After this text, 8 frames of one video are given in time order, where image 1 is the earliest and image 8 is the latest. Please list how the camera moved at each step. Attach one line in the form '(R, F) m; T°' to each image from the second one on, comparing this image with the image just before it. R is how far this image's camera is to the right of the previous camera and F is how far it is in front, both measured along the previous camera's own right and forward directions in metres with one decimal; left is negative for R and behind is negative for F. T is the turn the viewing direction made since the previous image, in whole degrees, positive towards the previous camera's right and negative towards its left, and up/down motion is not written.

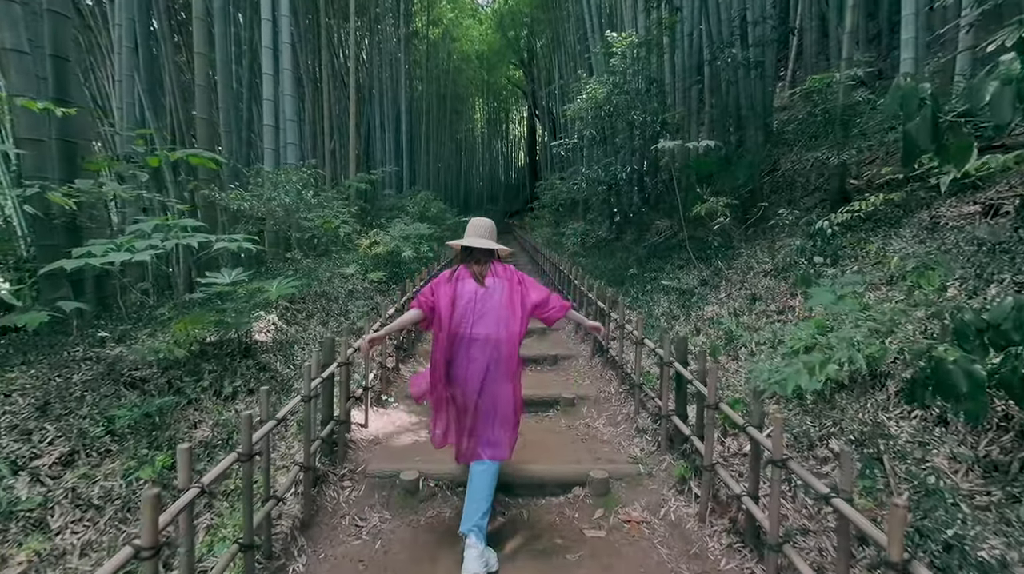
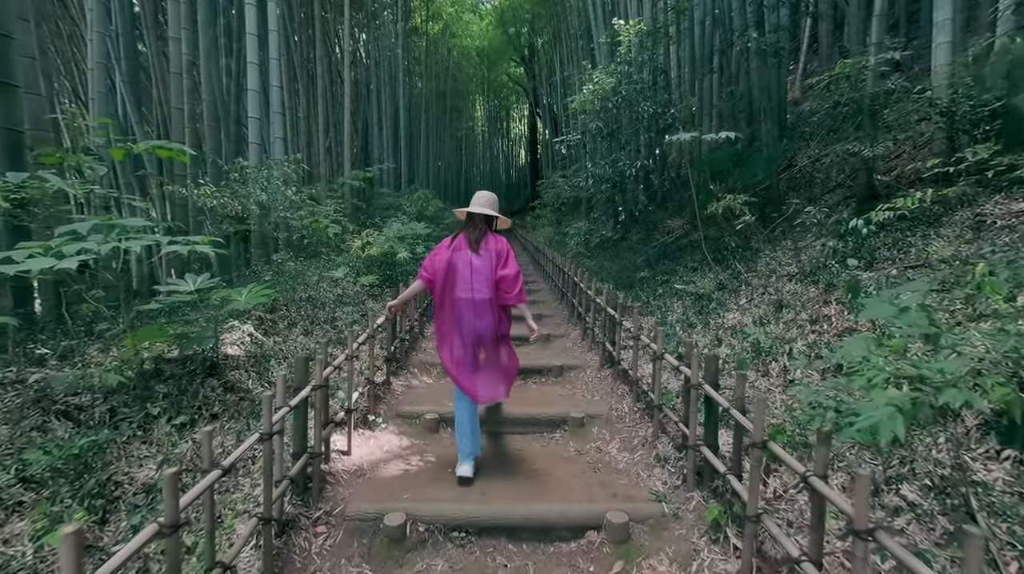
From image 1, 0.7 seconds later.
(0.0, +0.4) m; 0°
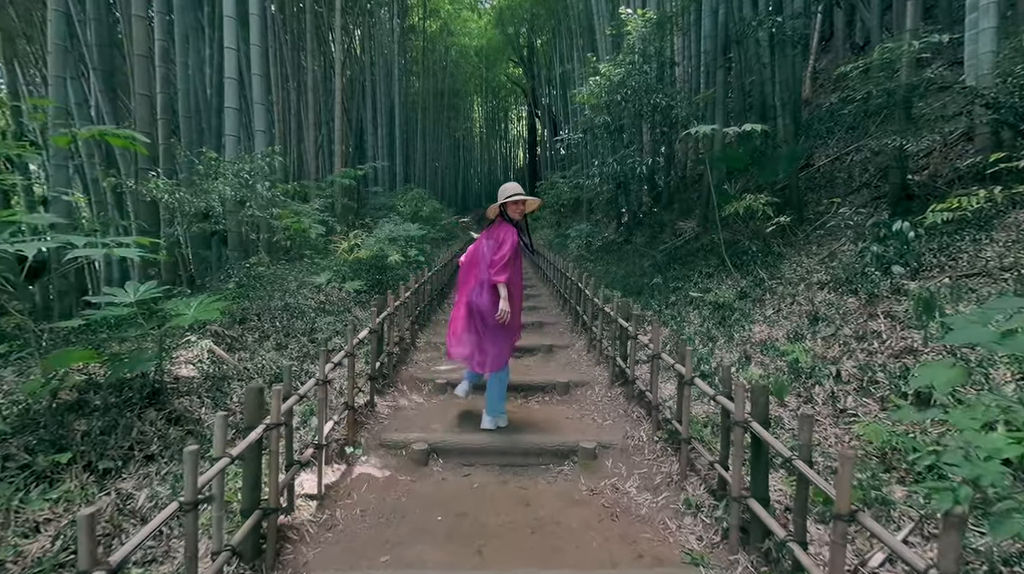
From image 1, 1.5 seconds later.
(0.0, +0.5) m; 0°
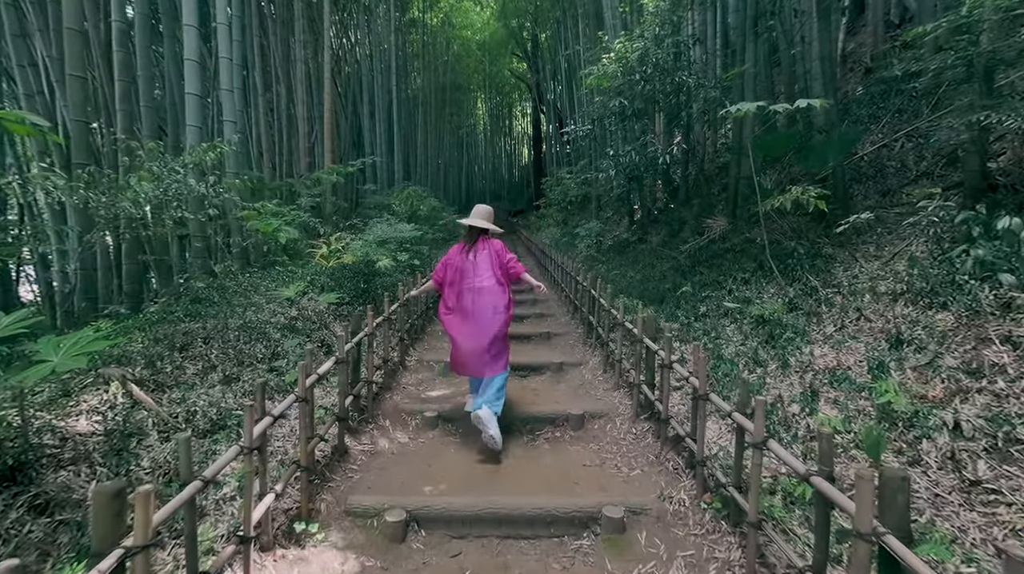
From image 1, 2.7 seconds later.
(0.0, +0.7) m; -1°
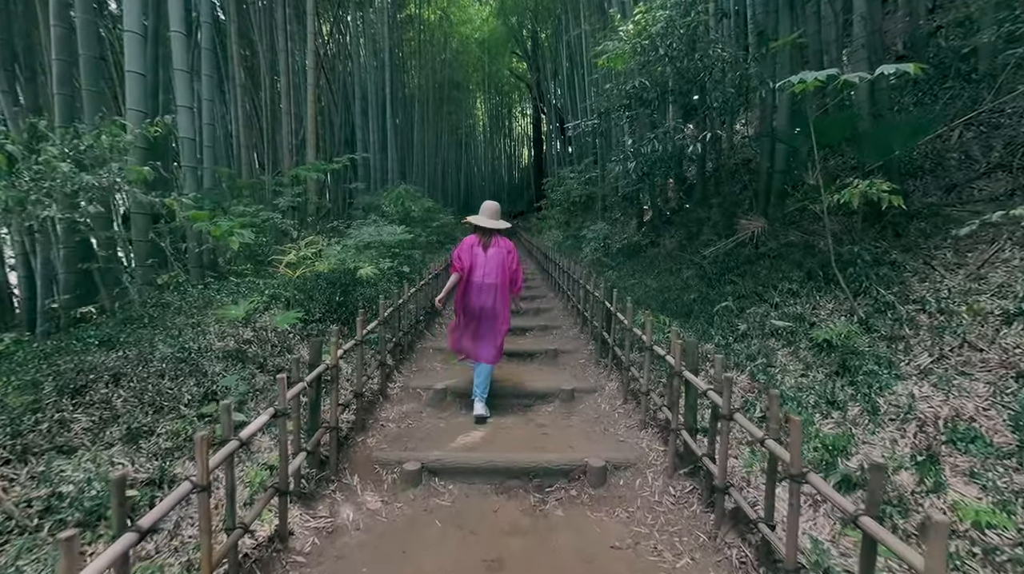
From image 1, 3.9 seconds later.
(0.0, +0.8) m; 0°
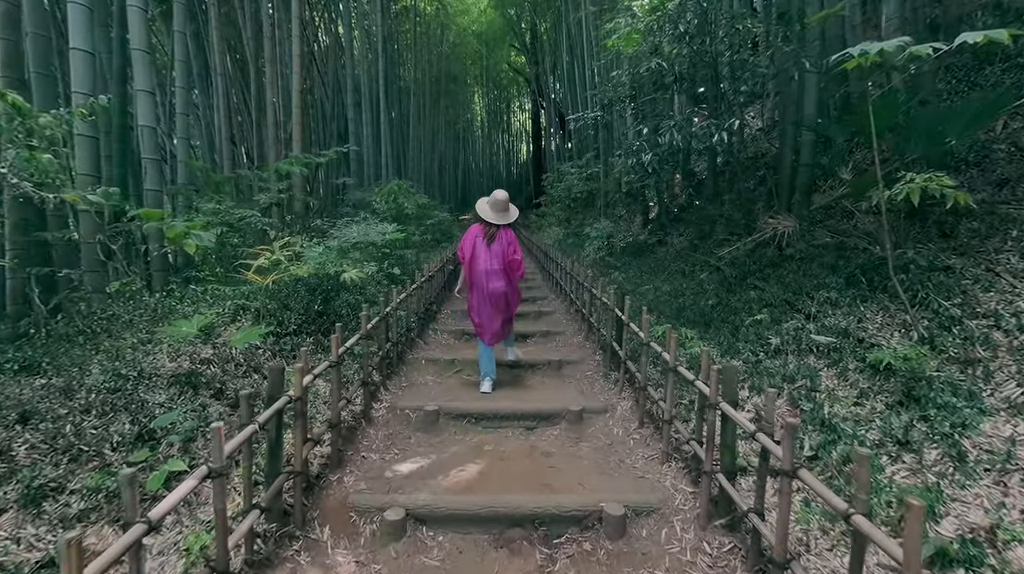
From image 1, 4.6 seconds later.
(0.0, +0.5) m; 0°
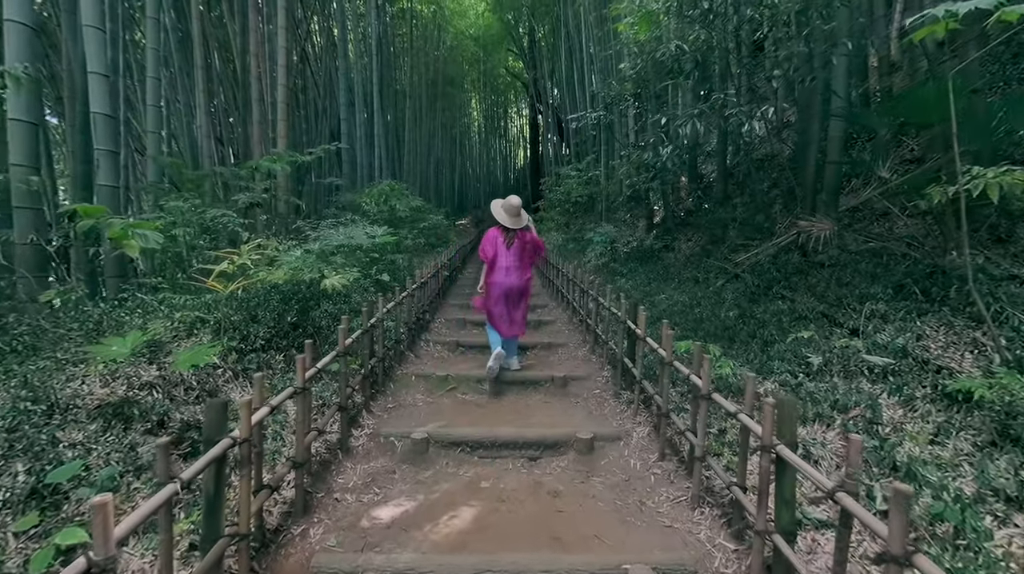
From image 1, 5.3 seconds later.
(0.0, +0.5) m; 0°
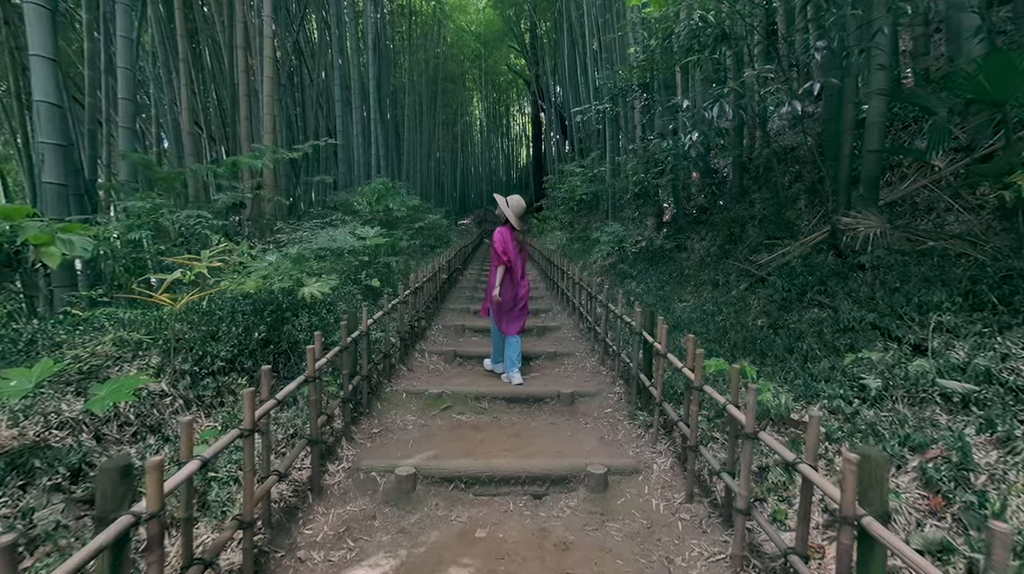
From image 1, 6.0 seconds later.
(0.0, +0.5) m; 0°
